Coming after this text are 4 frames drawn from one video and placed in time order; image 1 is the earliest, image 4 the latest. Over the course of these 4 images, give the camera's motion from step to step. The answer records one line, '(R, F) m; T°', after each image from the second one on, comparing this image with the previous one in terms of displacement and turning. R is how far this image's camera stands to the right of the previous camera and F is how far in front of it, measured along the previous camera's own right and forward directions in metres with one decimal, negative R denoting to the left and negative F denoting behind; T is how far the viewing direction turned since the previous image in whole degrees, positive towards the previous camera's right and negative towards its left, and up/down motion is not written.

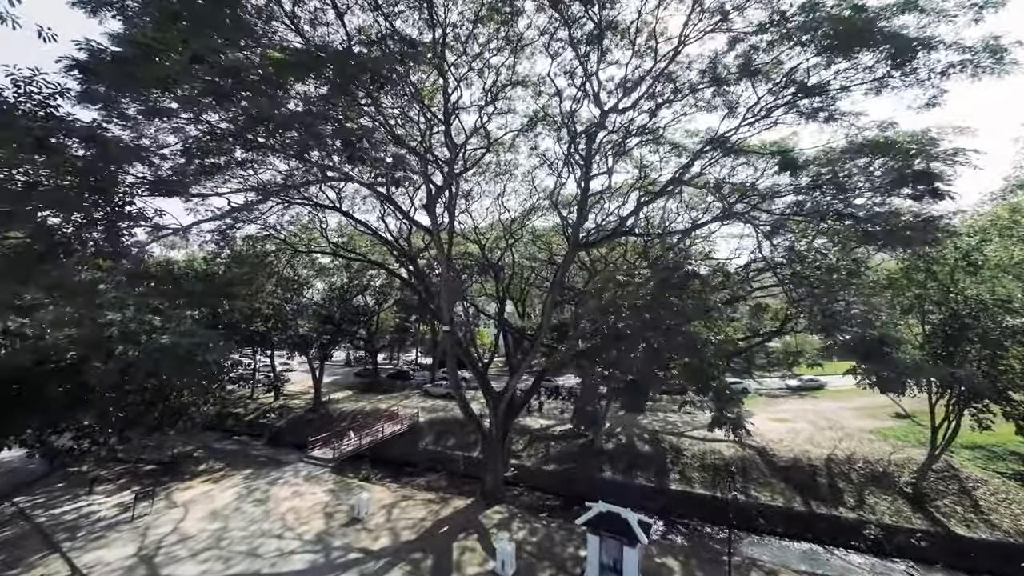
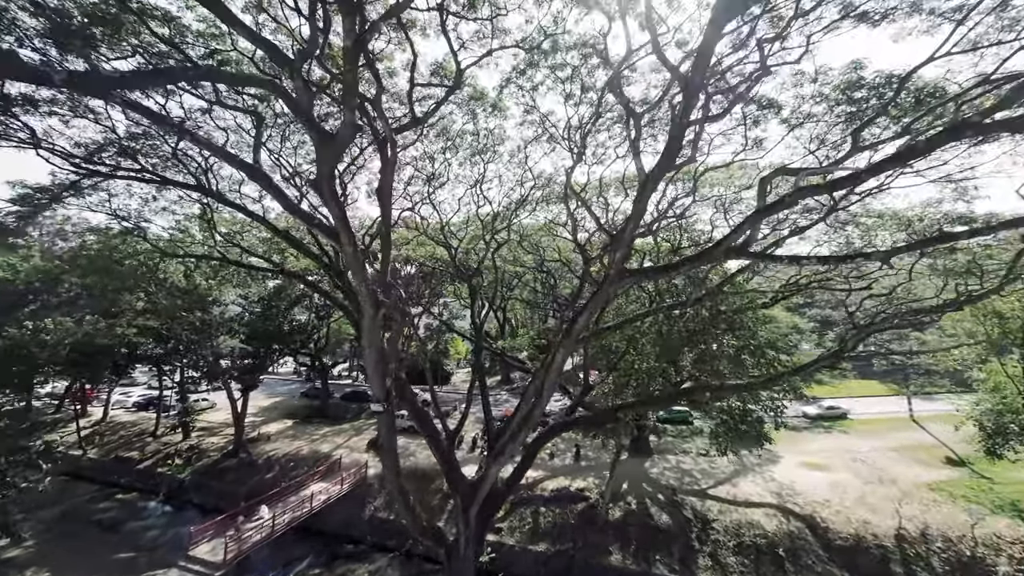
(-0.1, +4.0) m; +4°
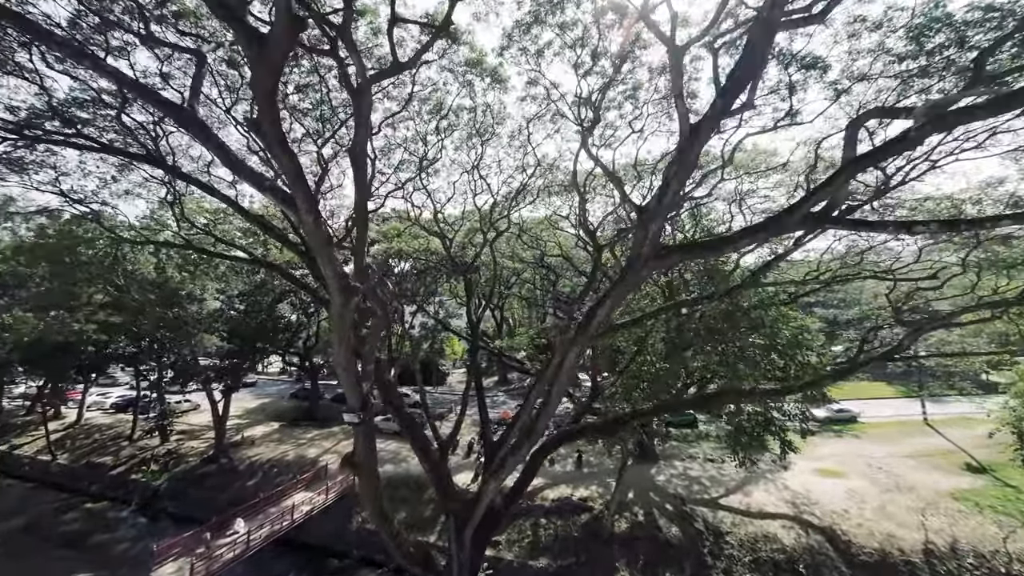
(-0.1, +0.9) m; 0°
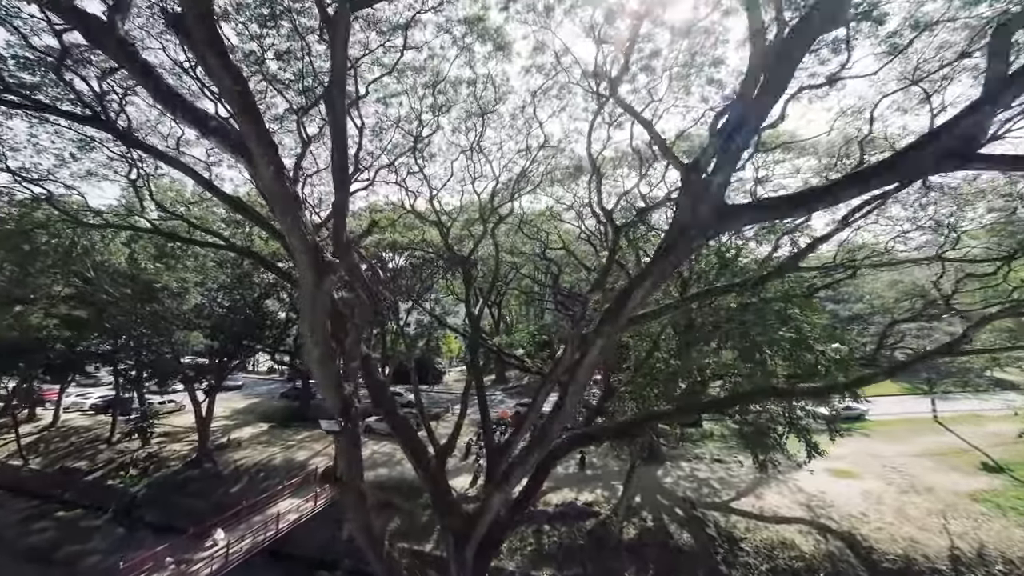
(-0.2, +0.7) m; +1°
